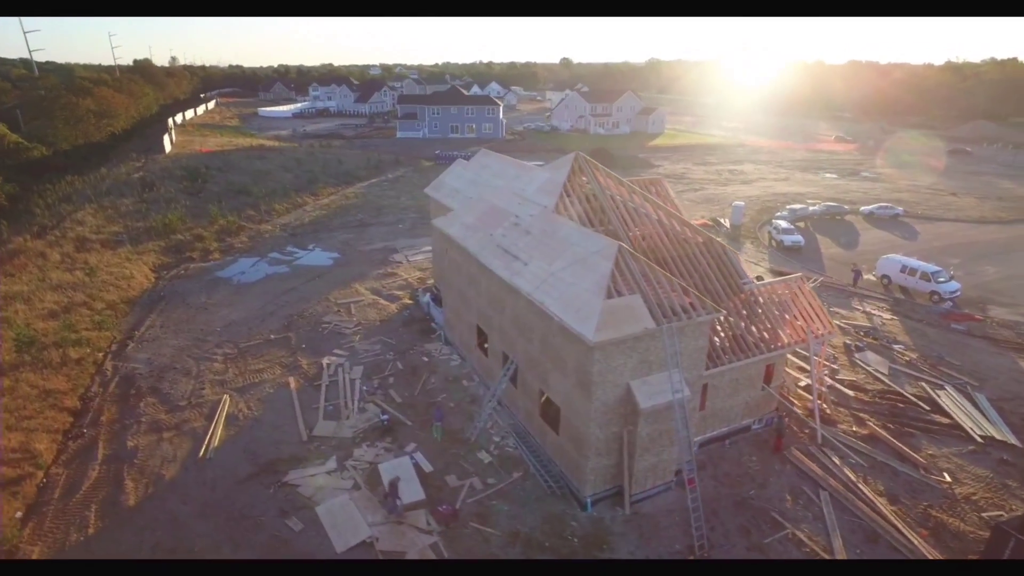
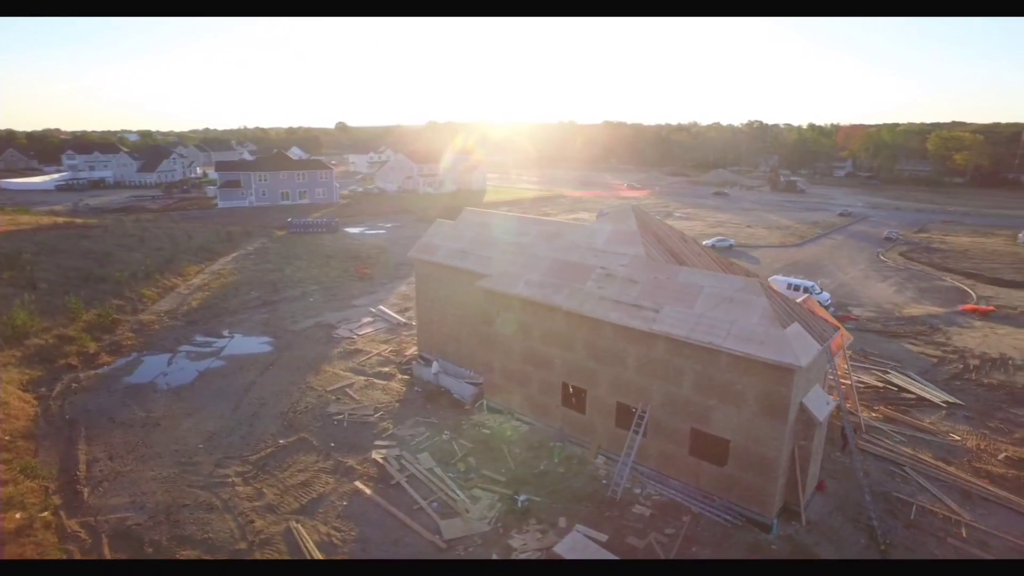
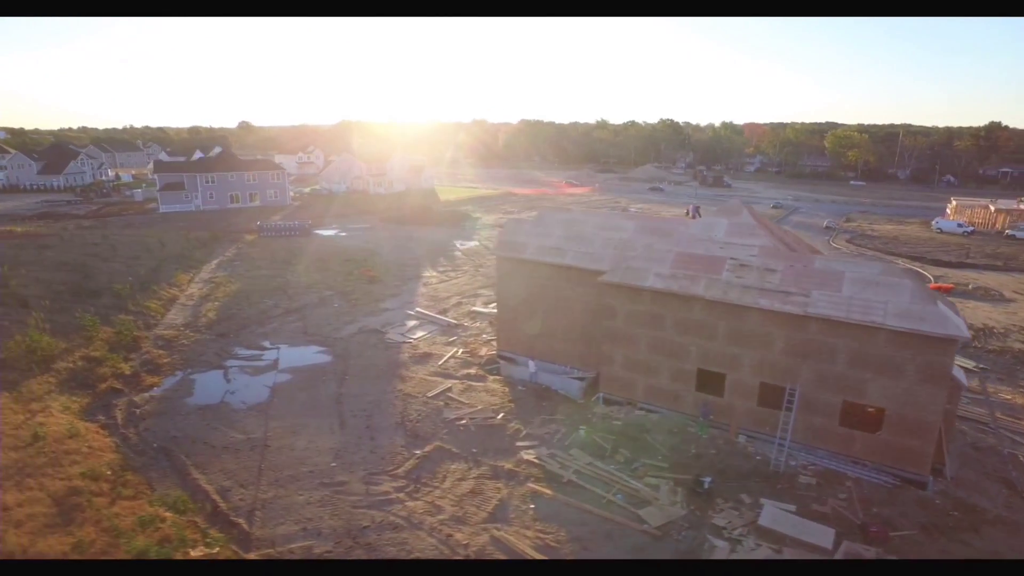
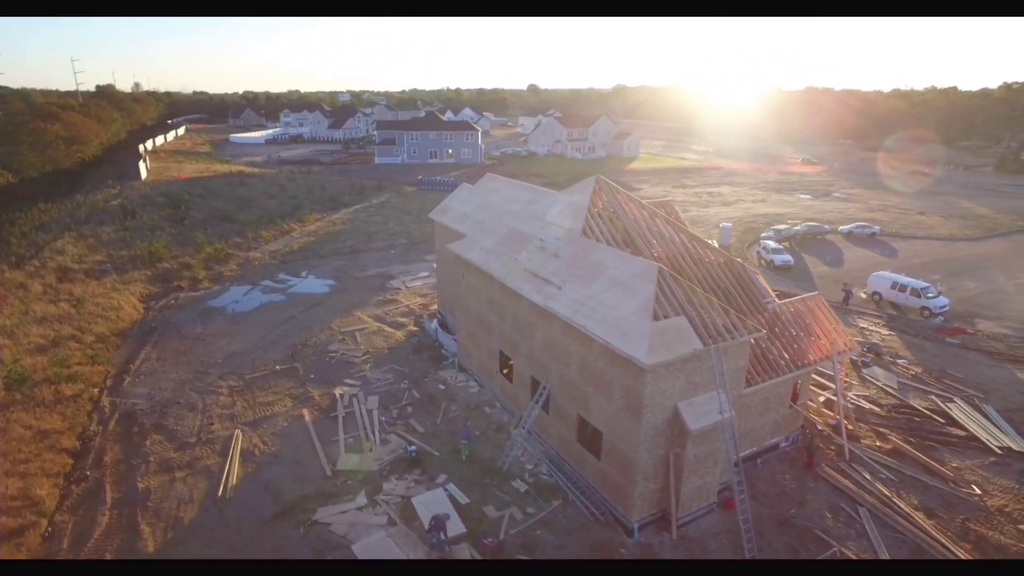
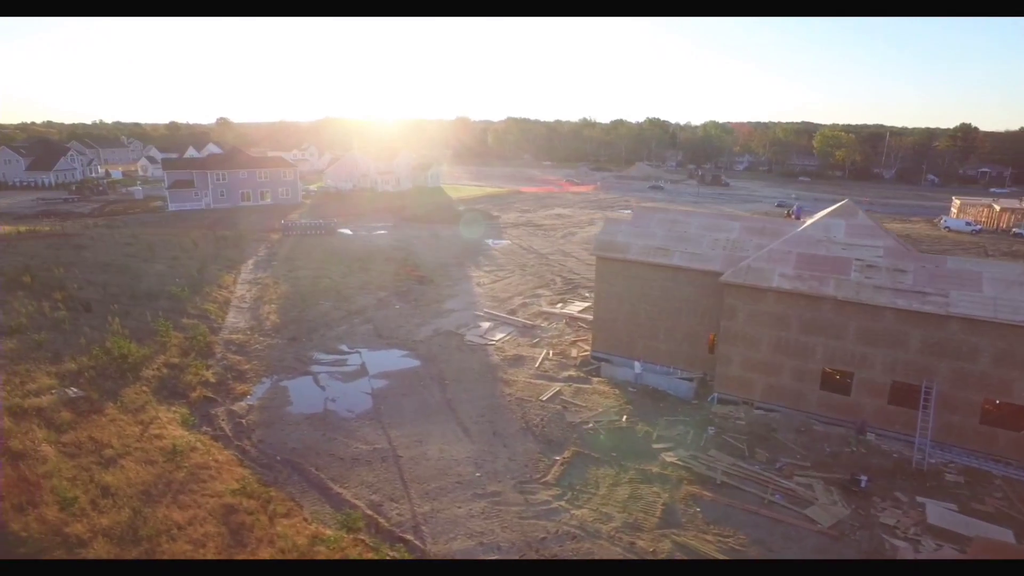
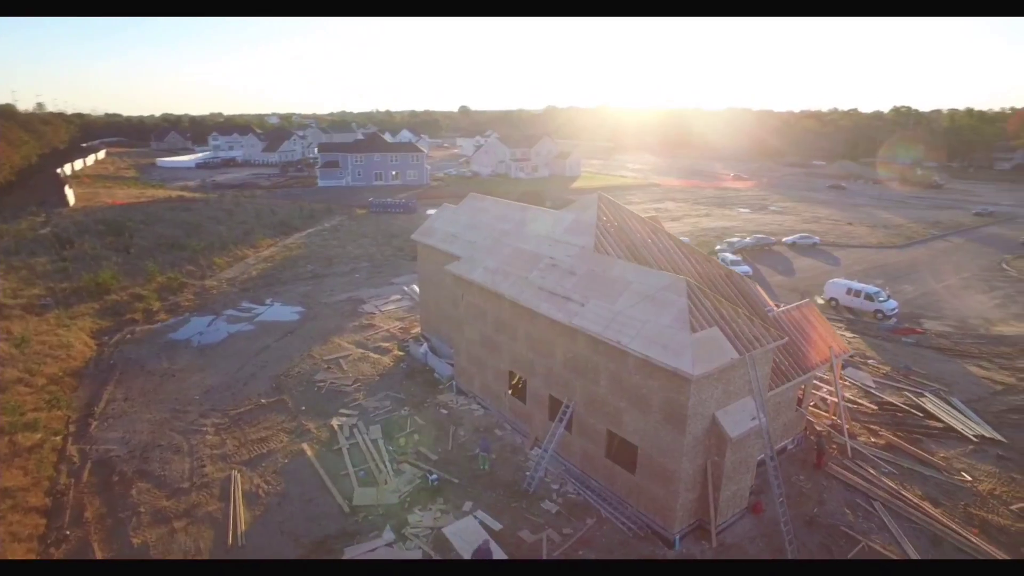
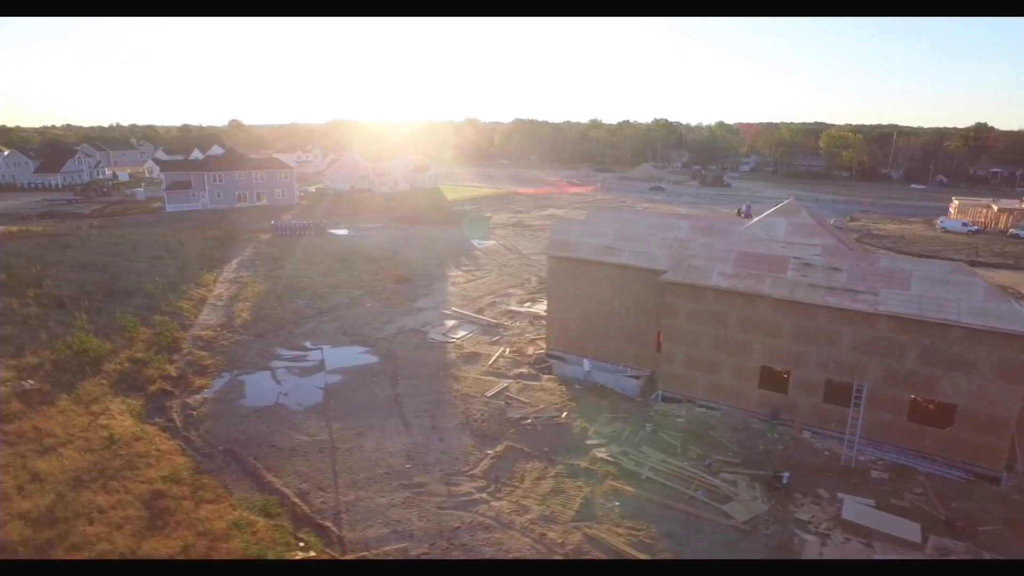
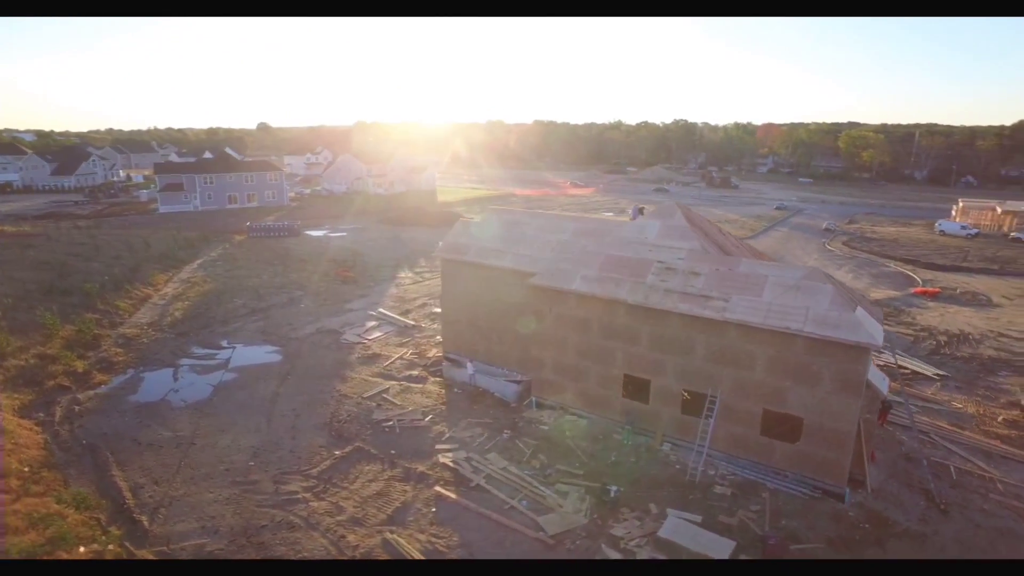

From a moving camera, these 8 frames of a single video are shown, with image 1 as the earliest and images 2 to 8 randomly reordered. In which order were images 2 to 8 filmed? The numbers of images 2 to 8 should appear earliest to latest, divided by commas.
4, 6, 2, 8, 3, 7, 5
